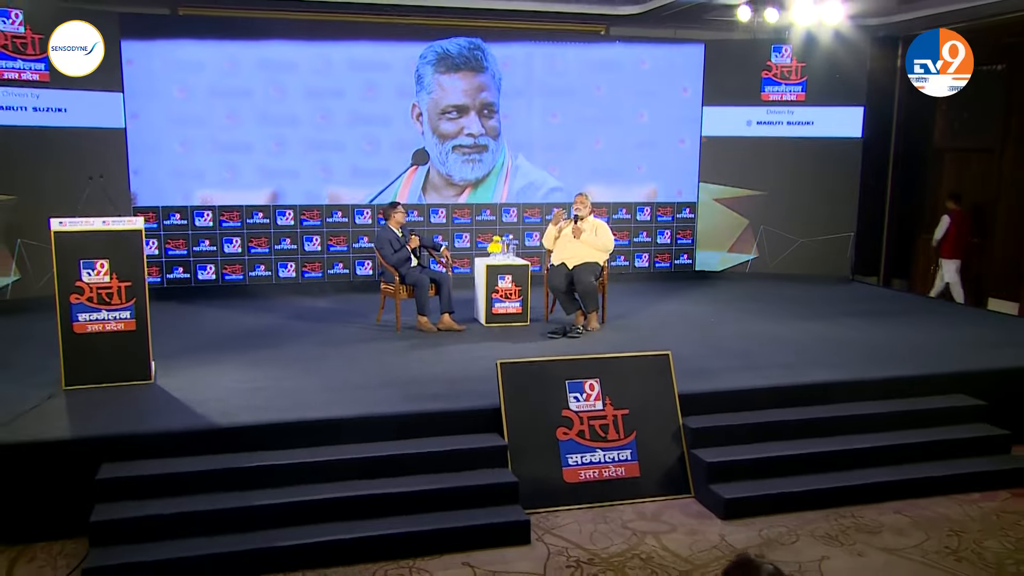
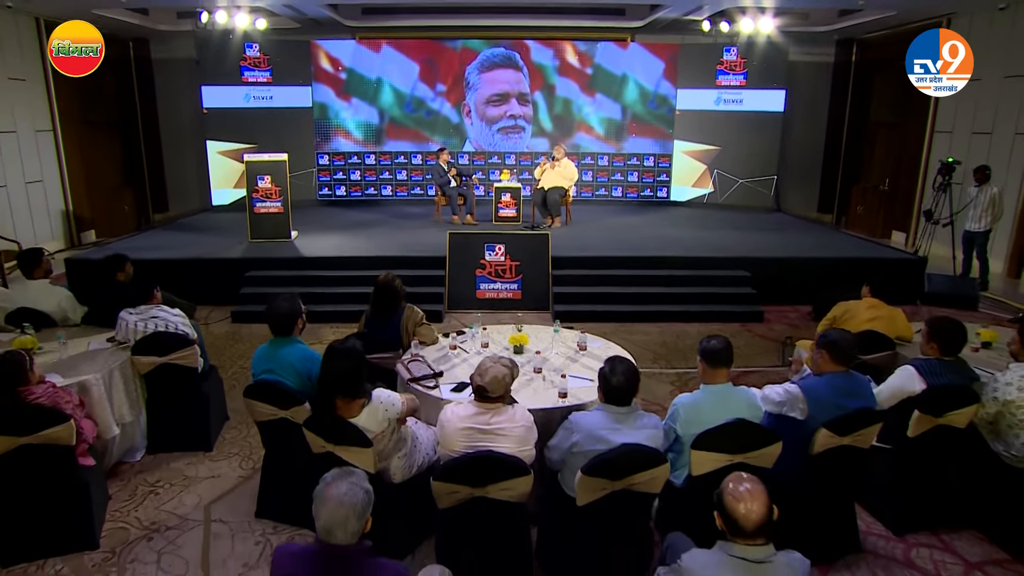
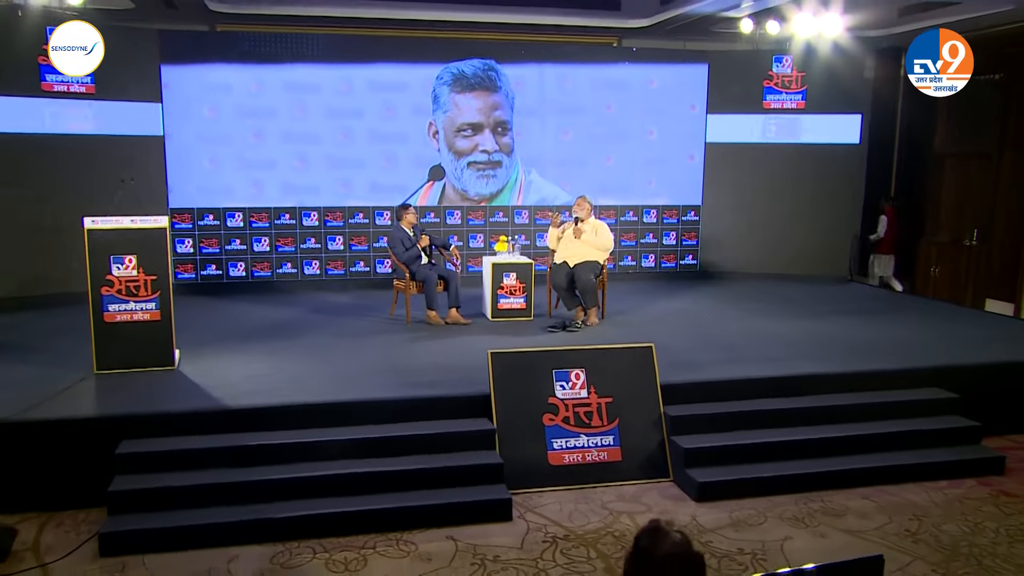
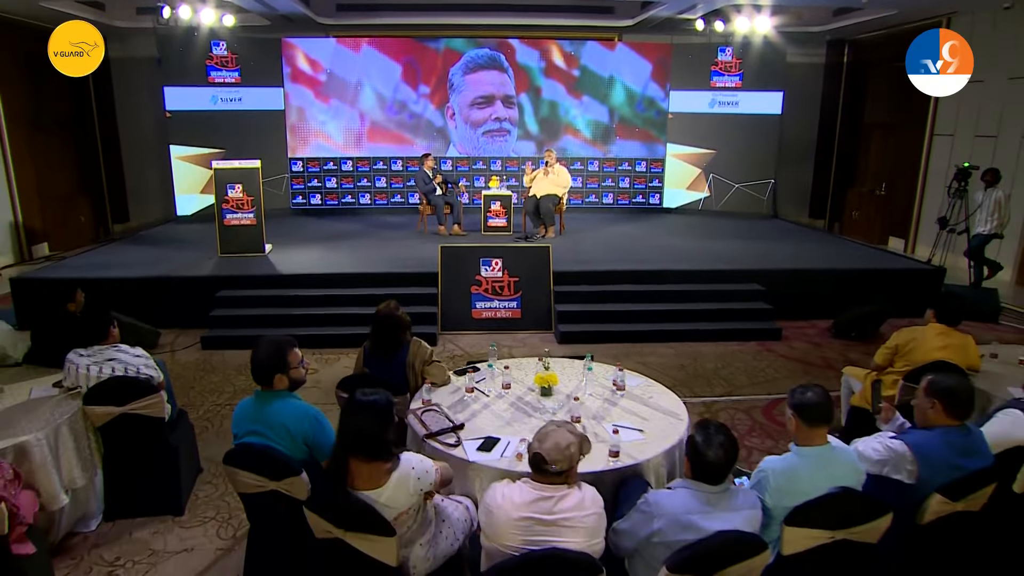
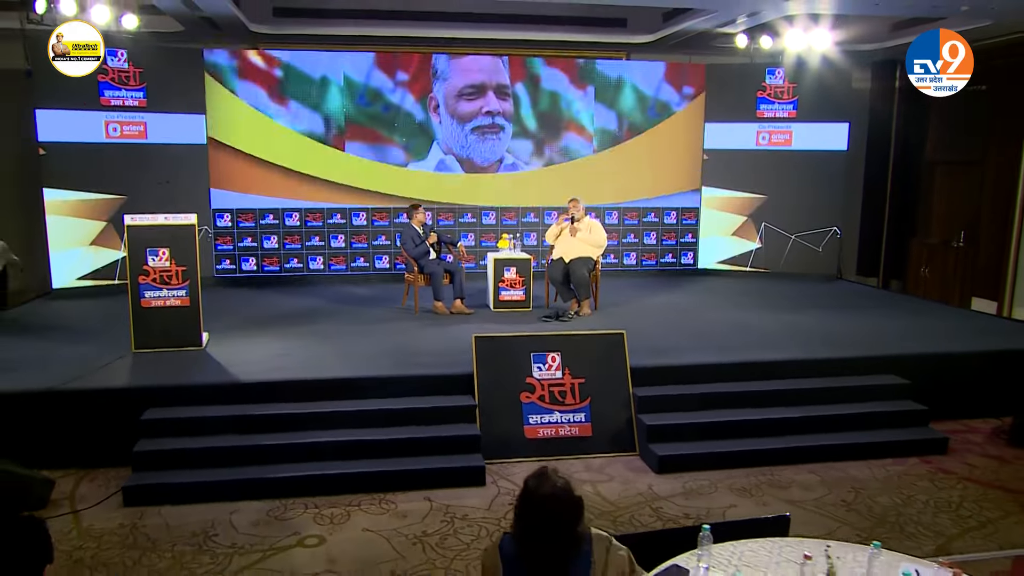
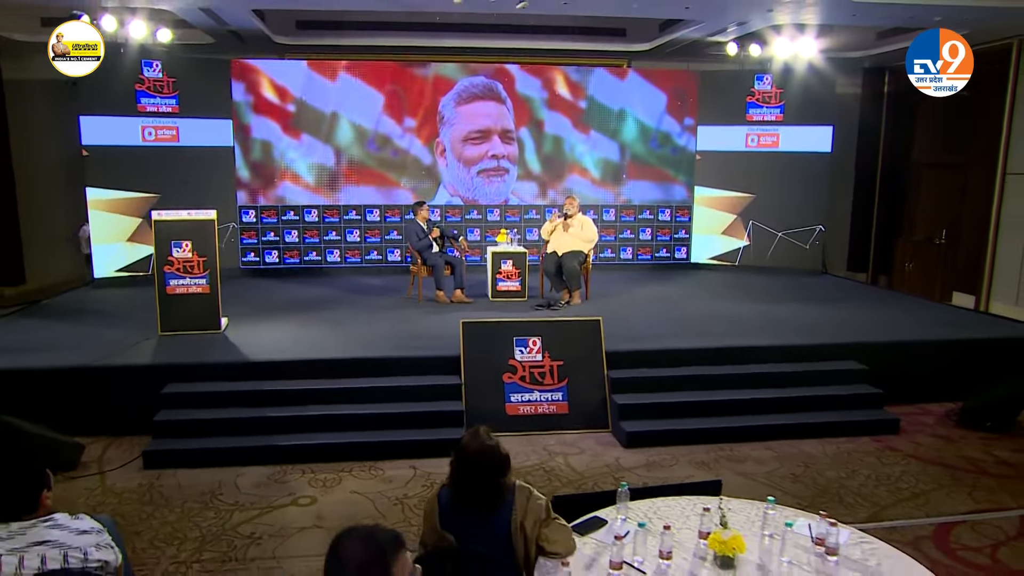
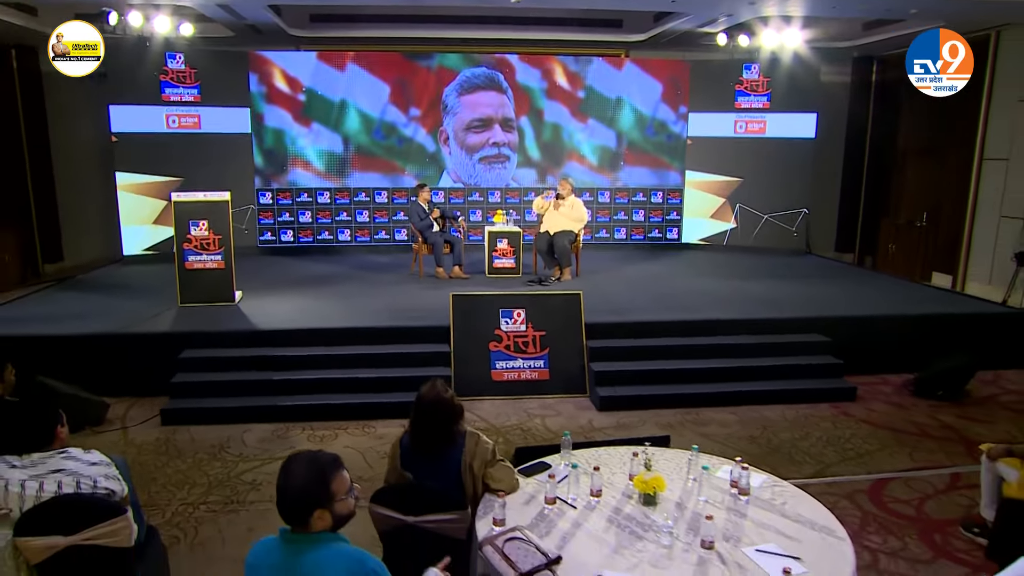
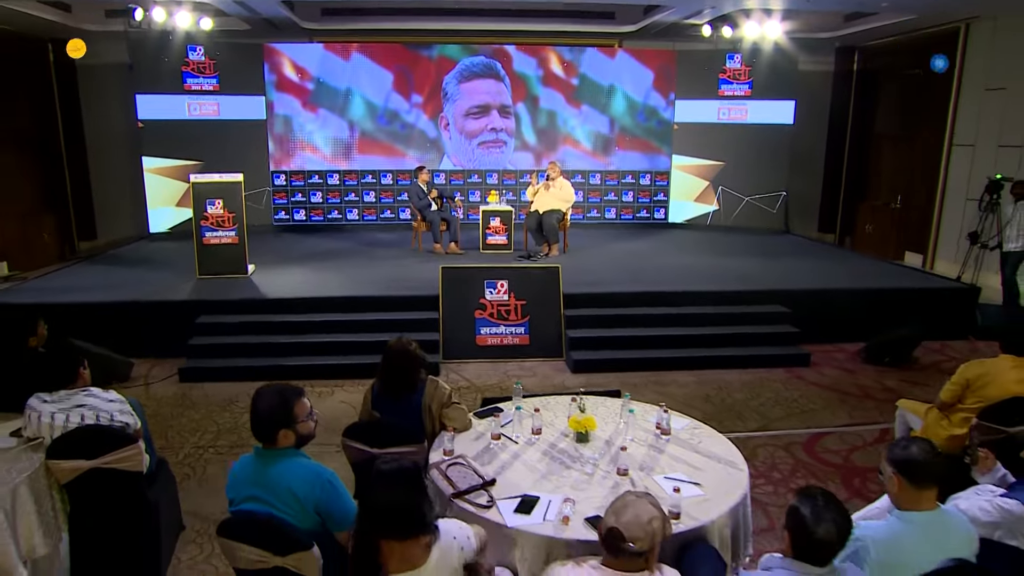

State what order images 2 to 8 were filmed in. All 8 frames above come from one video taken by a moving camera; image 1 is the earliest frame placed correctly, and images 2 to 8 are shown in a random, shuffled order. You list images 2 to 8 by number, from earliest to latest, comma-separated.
3, 5, 6, 7, 8, 4, 2
